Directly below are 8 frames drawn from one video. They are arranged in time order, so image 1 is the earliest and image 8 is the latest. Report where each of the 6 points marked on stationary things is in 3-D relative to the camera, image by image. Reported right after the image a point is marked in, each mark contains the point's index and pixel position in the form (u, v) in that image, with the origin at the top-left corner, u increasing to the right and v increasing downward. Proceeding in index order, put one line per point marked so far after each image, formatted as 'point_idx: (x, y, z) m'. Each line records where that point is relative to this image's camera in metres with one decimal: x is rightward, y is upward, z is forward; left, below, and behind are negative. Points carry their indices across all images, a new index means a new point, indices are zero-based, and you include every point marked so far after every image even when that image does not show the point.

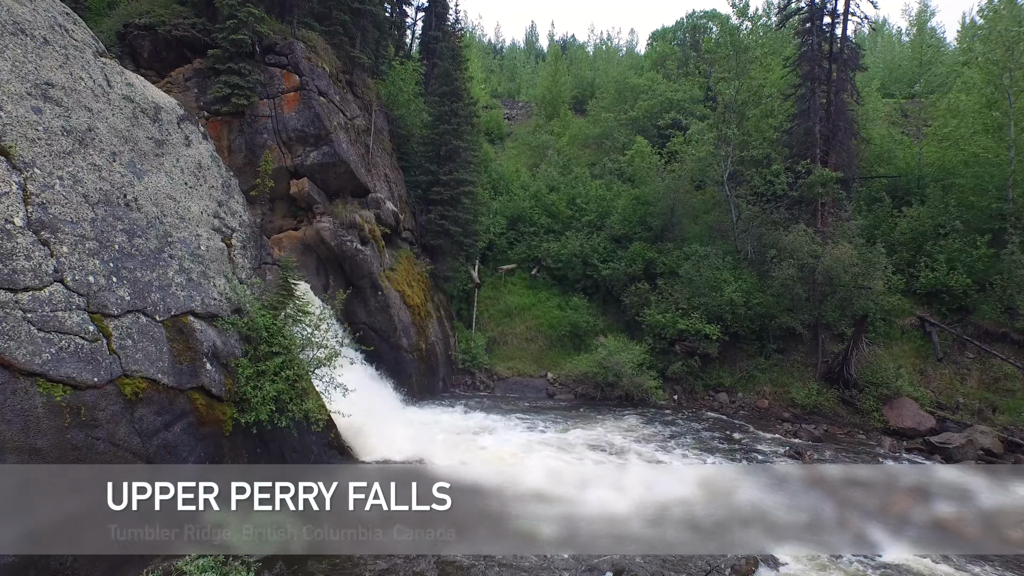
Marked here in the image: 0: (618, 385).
0: (+3.1, -2.9, +19.7) m
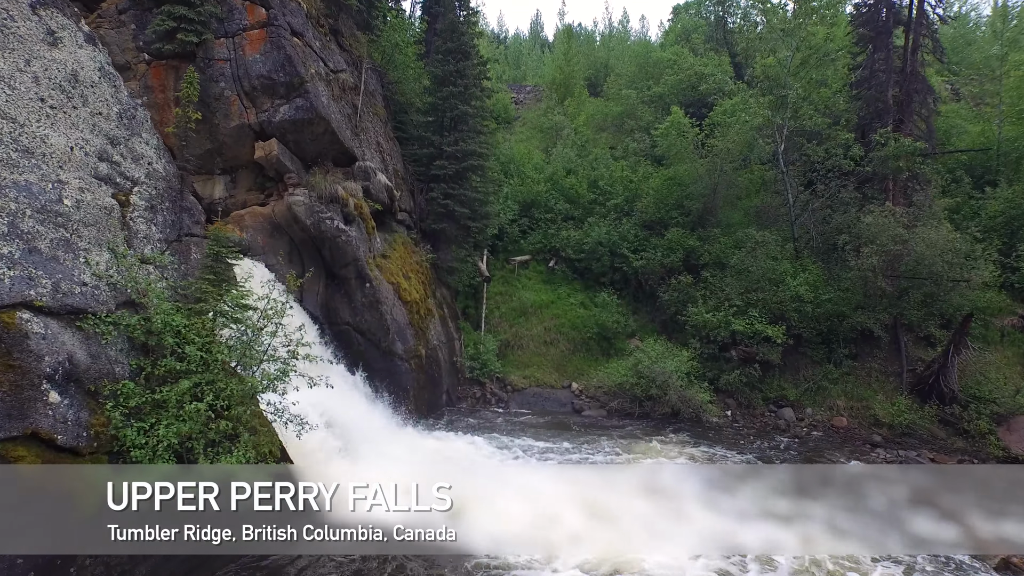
0: (+3.6, -2.7, +16.1) m
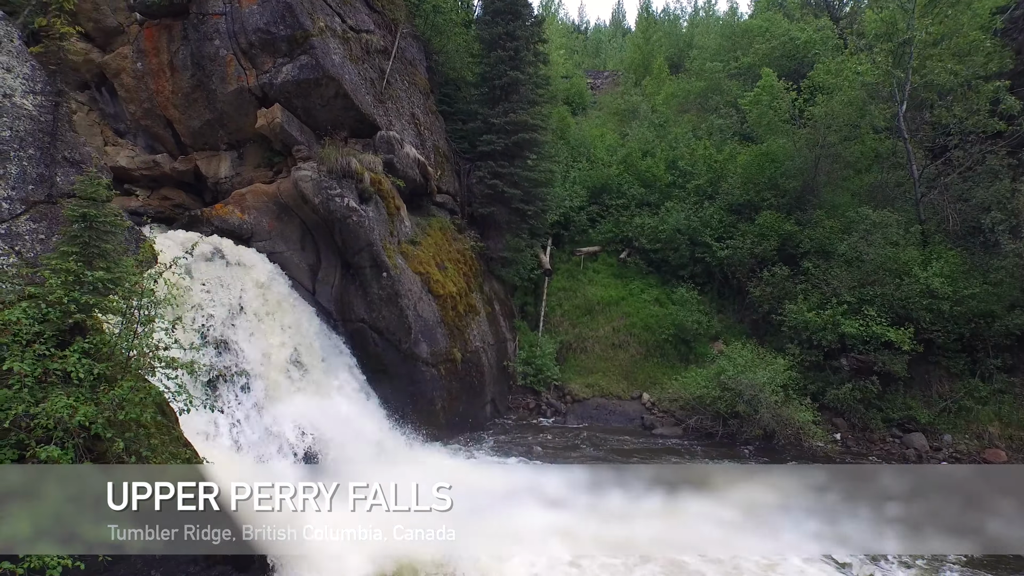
0: (+4.7, -2.6, +13.0) m
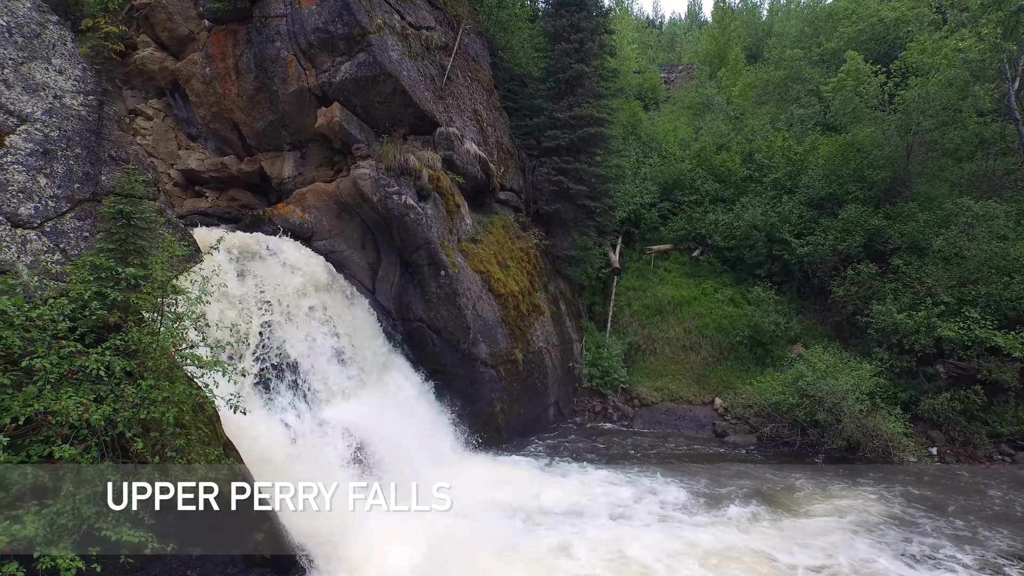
0: (+5.8, -2.6, +12.1) m
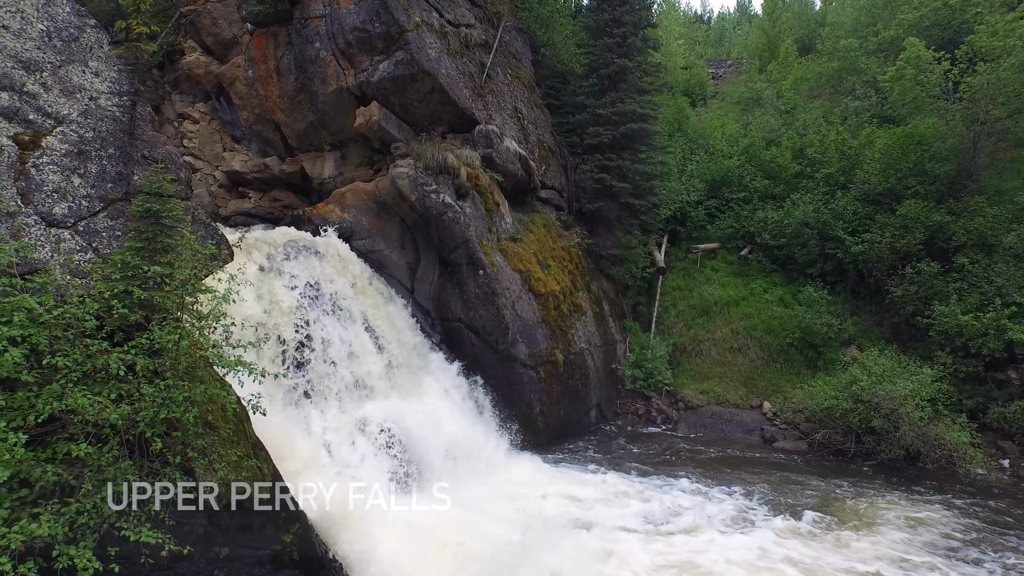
0: (+6.5, -2.5, +11.5) m
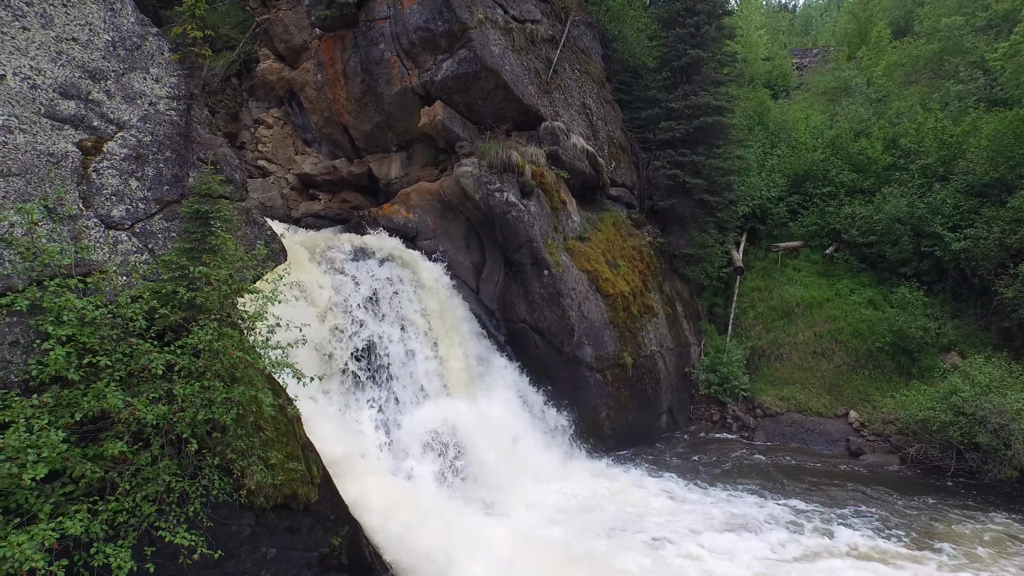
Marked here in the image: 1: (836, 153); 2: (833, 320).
0: (+7.6, -2.6, +10.4) m
1: (+9.0, +3.8, +18.5) m
2: (+7.0, -0.7, +14.6) m
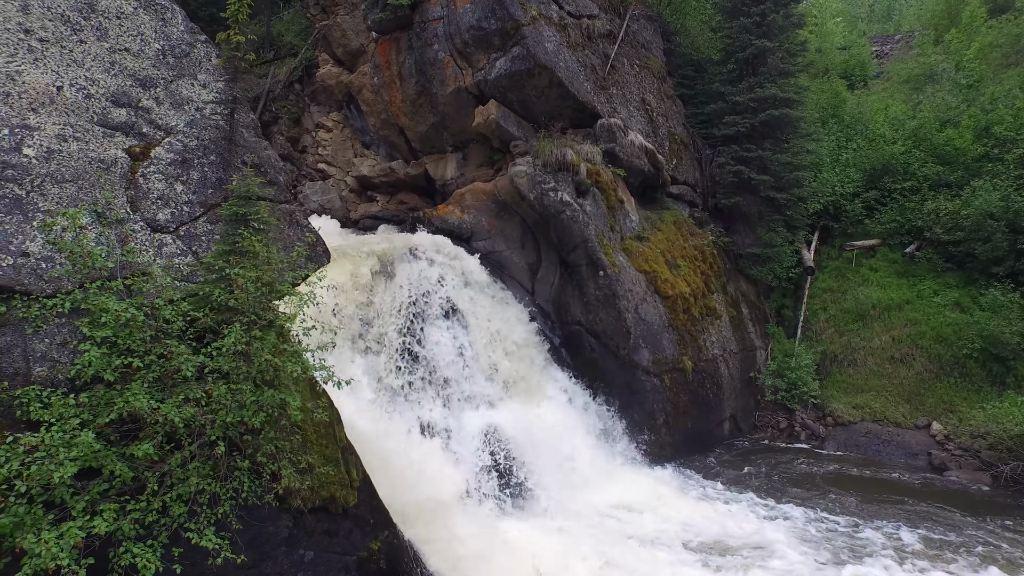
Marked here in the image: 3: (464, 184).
0: (+8.3, -2.6, +9.4) m
1: (+10.6, +3.7, +17.4) m
2: (+8.2, -0.7, +13.6) m
3: (-0.9, +1.9, +12.1) m
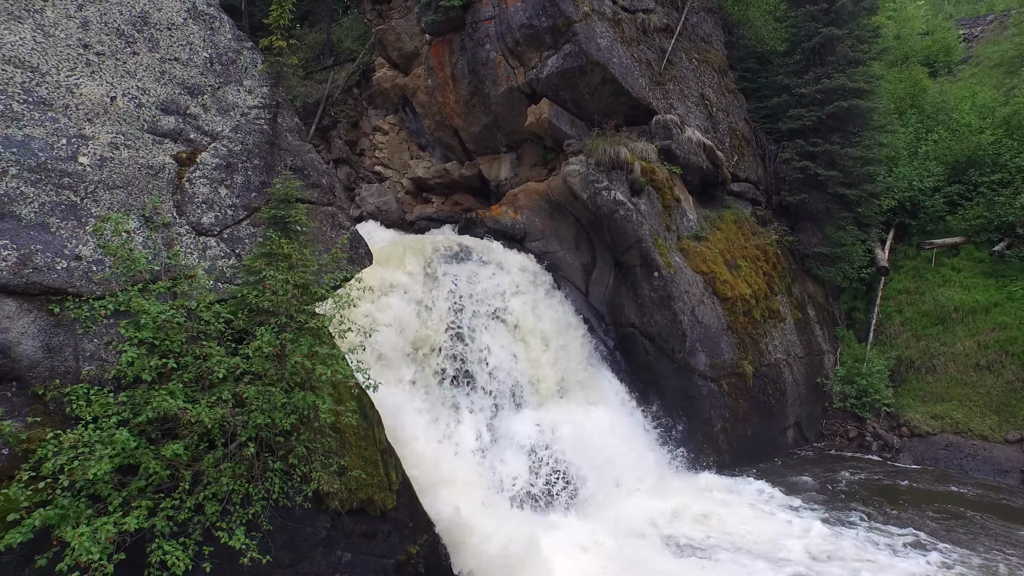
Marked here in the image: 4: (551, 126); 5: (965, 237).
0: (+9.0, -2.6, +8.4) m
1: (+12.0, +3.7, +16.1) m
2: (+9.3, -0.8, +12.7) m
3: (+0.1, +1.9, +12.0) m
4: (+0.6, +2.7, +11.0) m
5: (+10.3, +1.2, +15.1) m
